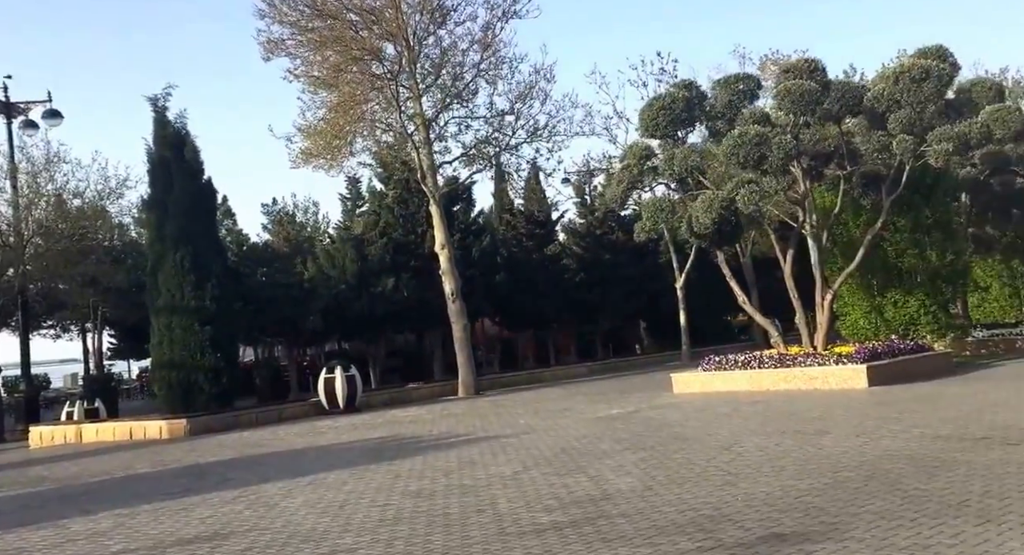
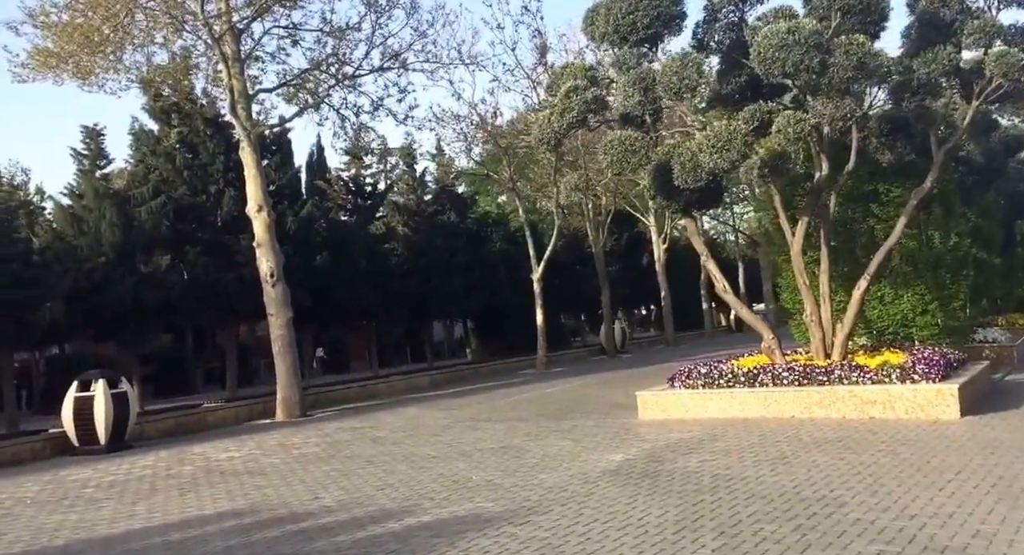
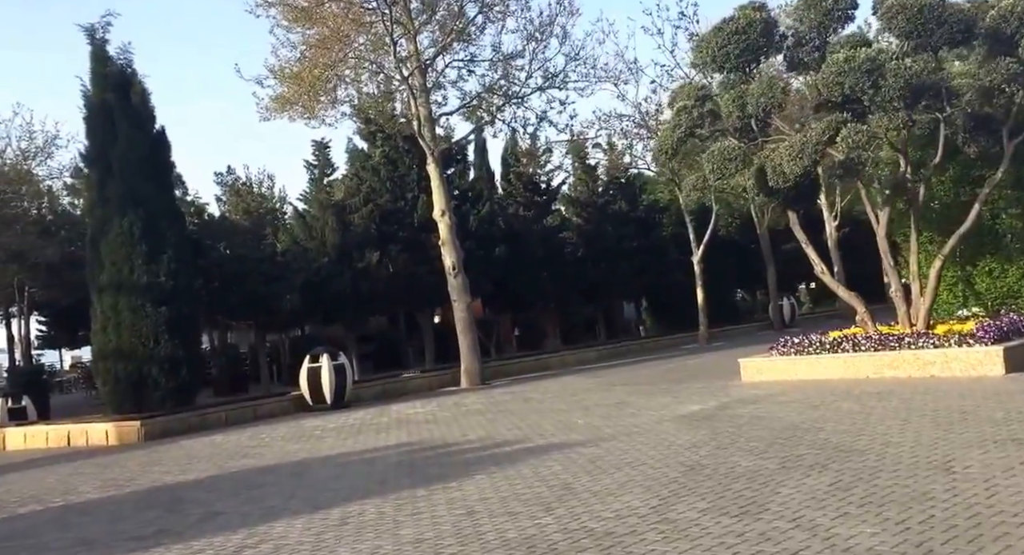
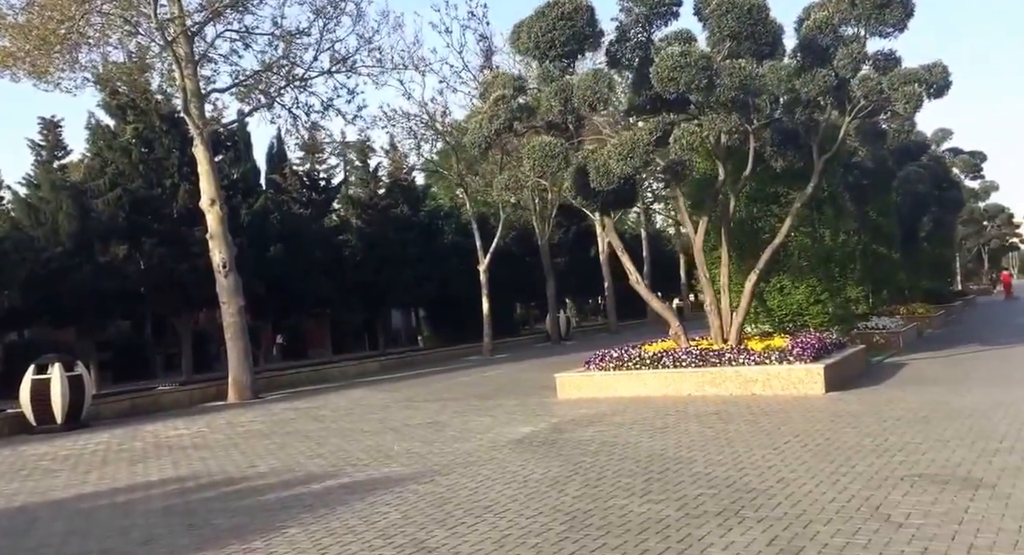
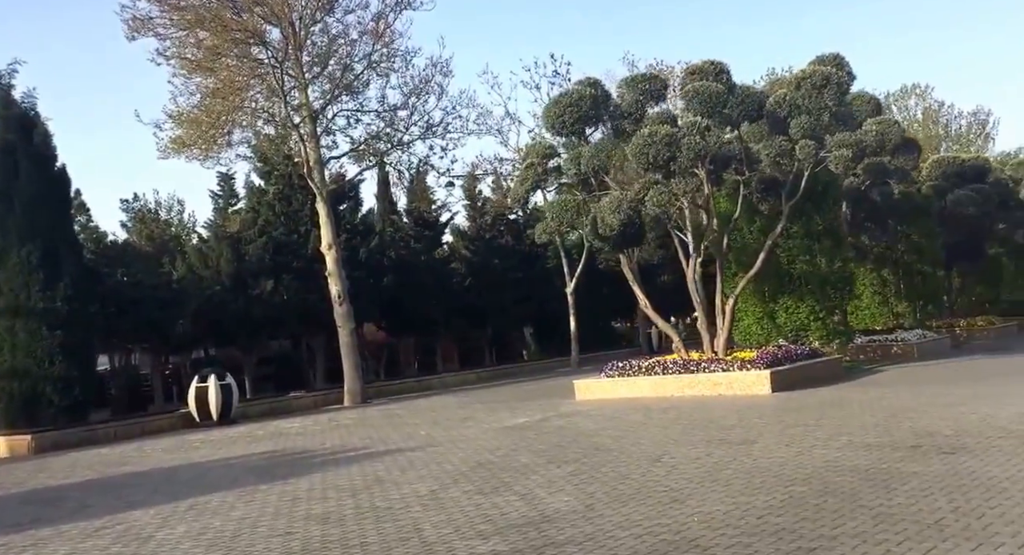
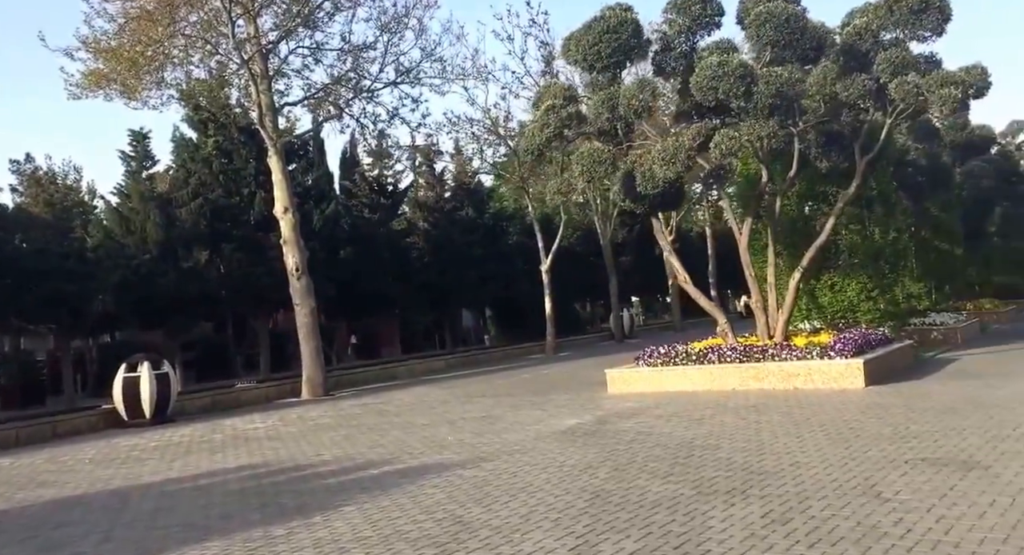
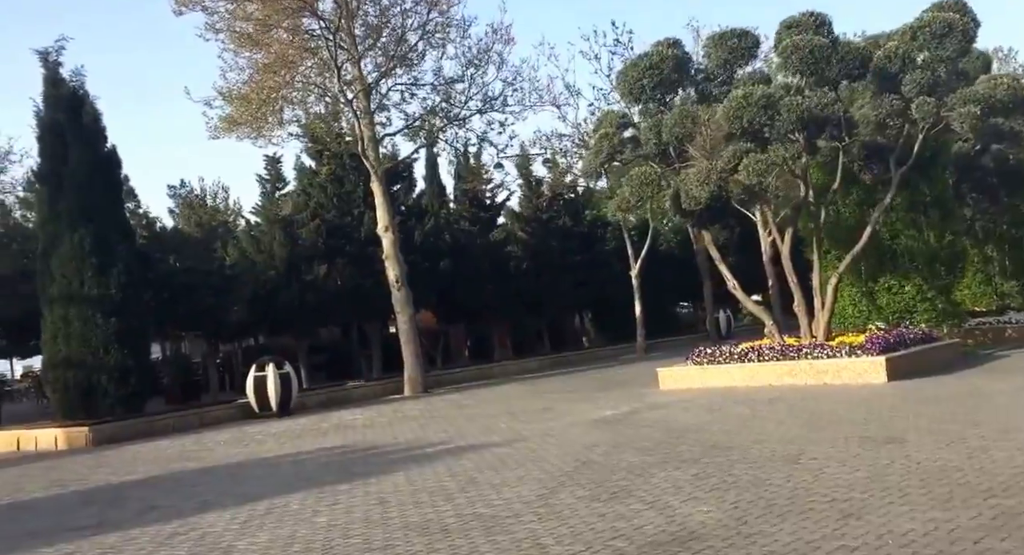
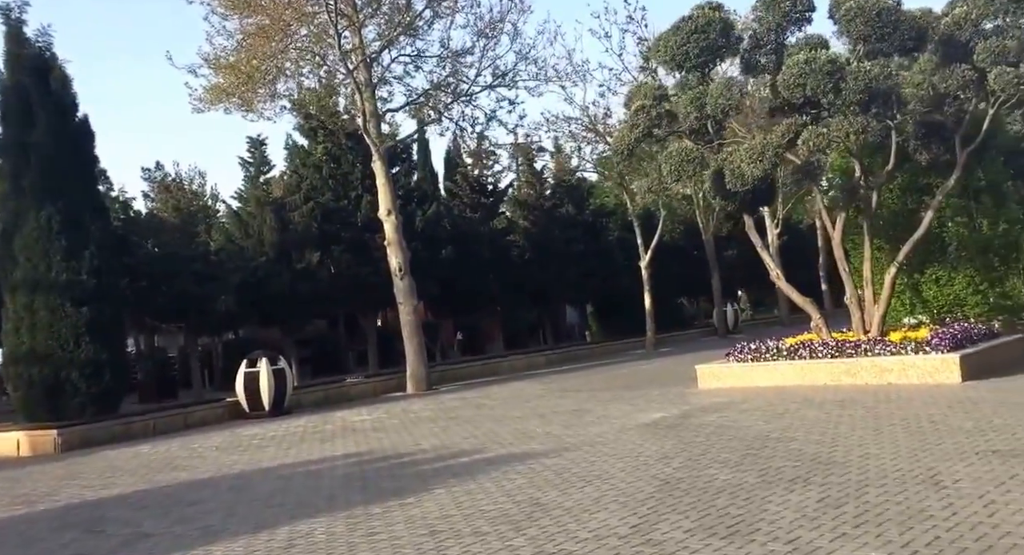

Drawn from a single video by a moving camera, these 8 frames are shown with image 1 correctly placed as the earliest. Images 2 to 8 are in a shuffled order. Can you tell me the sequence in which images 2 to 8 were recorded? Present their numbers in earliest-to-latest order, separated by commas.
5, 7, 3, 8, 6, 4, 2
